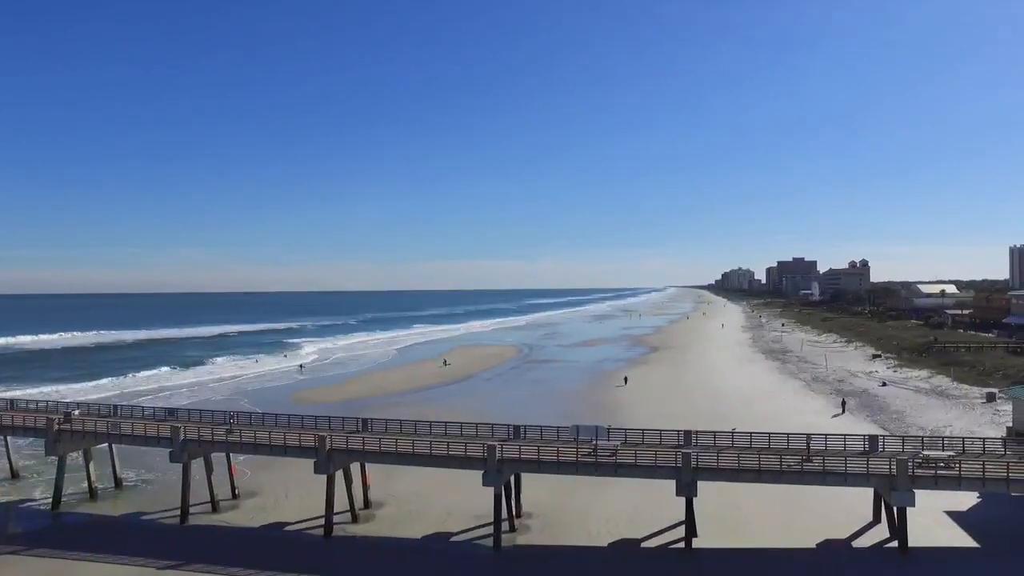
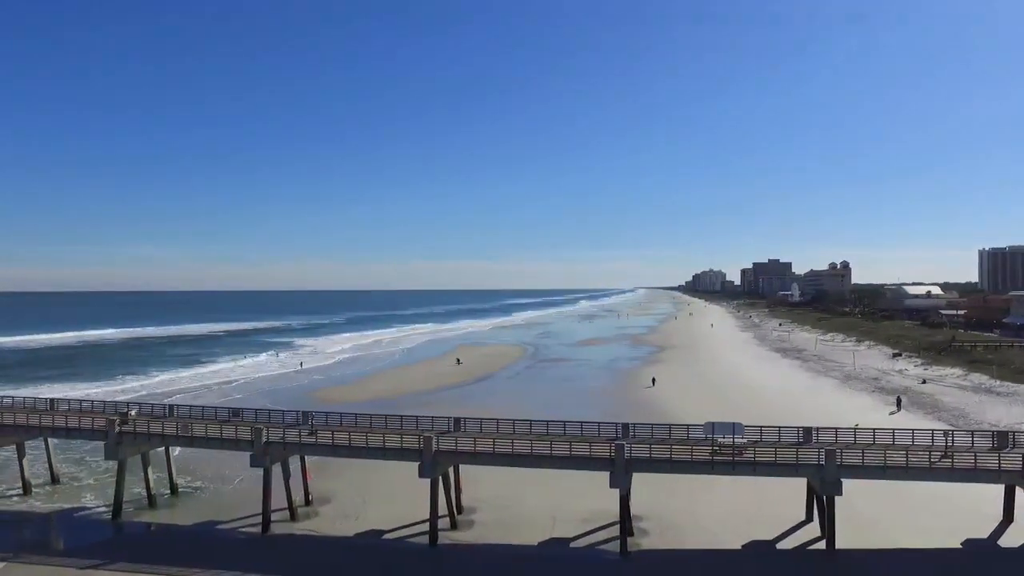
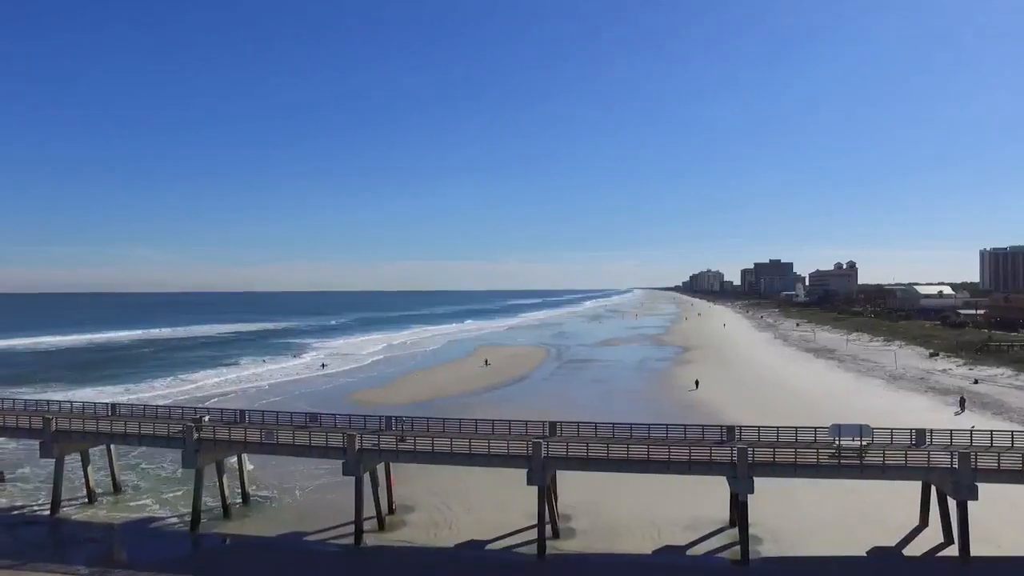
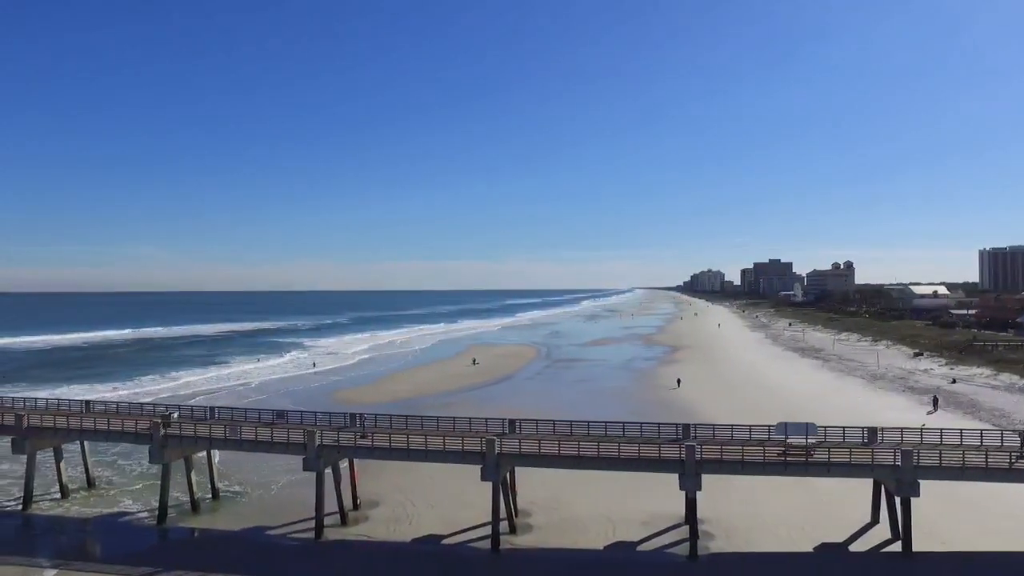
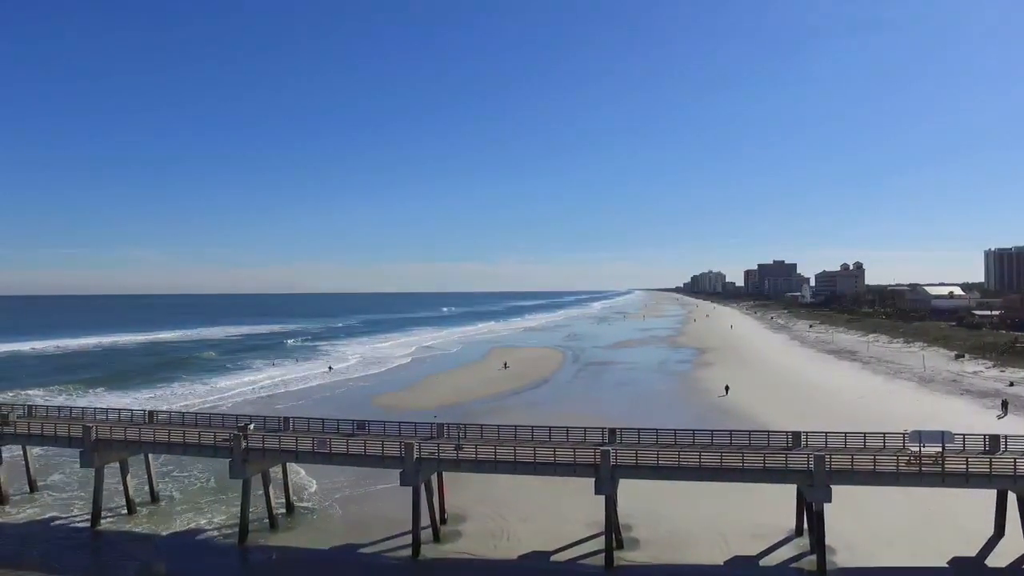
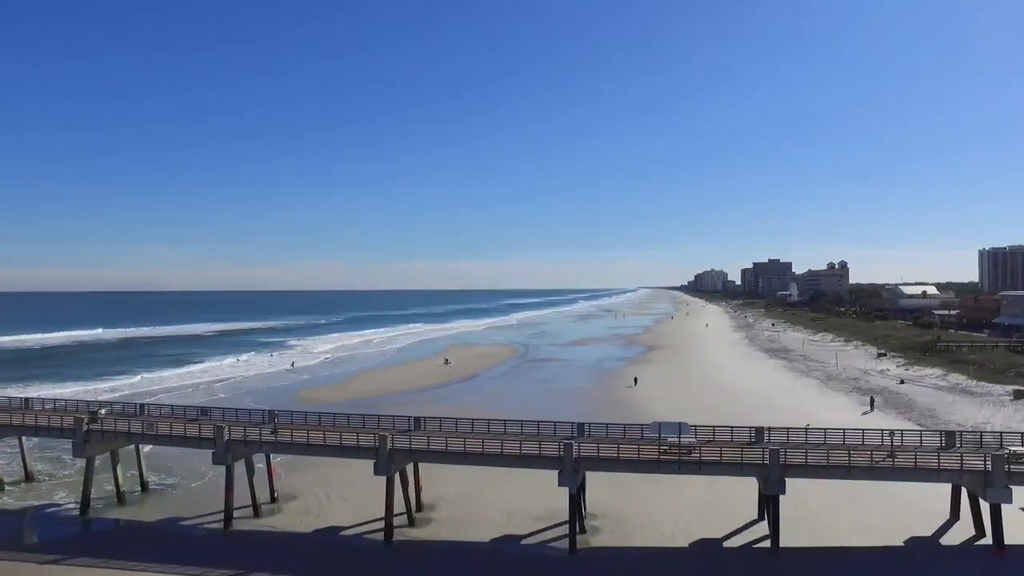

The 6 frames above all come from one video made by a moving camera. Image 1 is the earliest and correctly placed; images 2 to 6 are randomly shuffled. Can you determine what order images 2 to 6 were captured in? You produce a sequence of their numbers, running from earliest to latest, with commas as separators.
6, 2, 4, 3, 5
